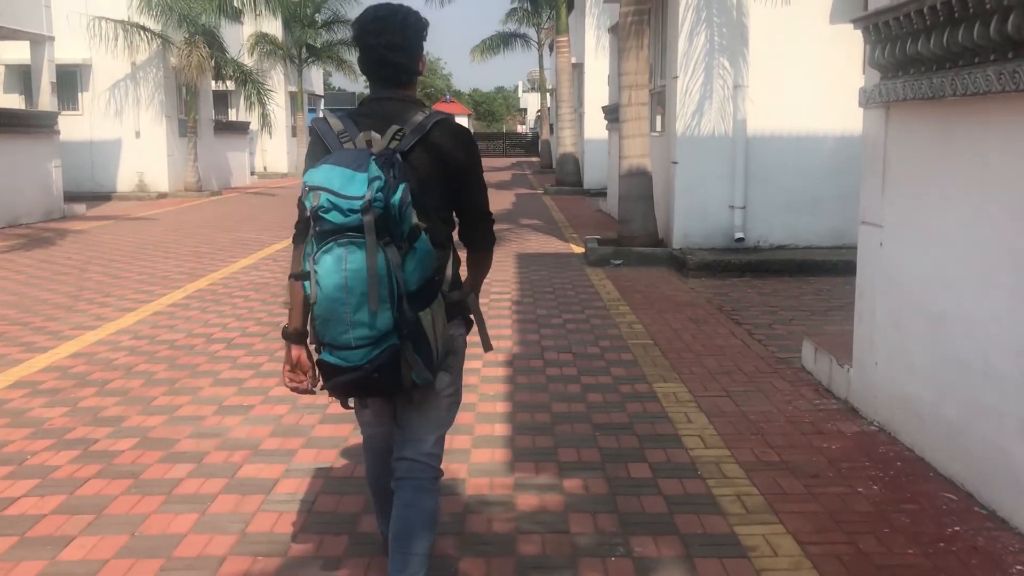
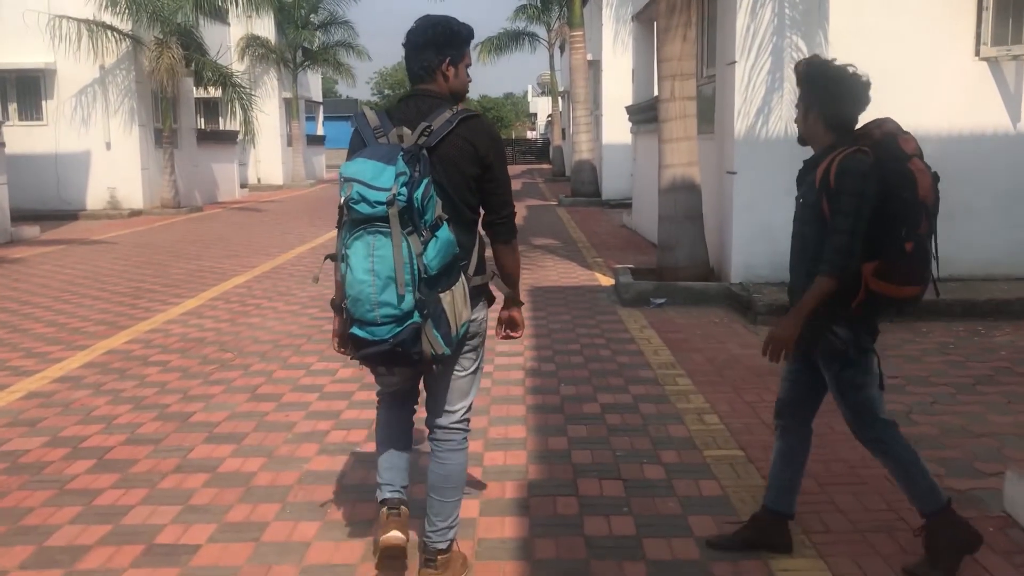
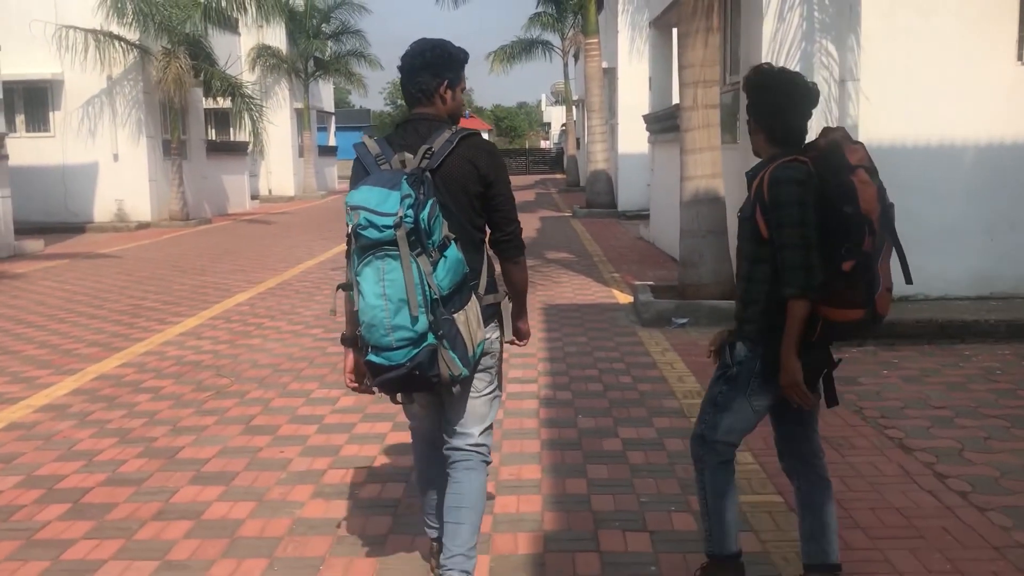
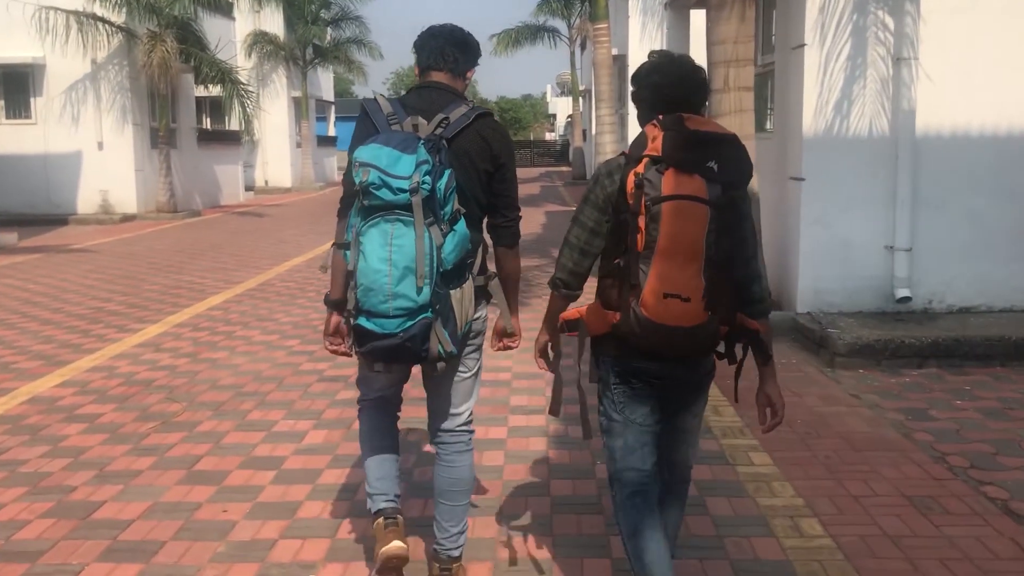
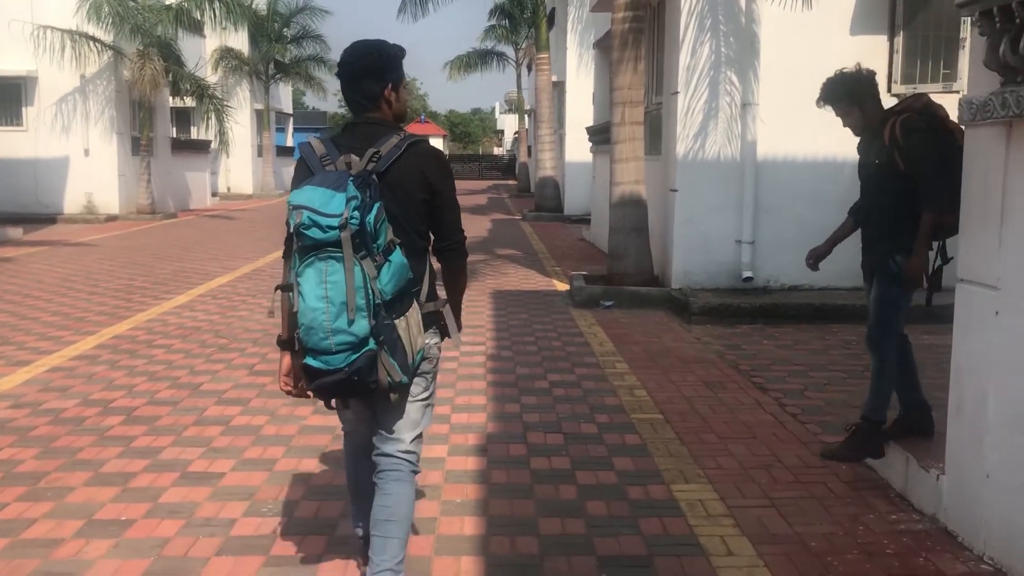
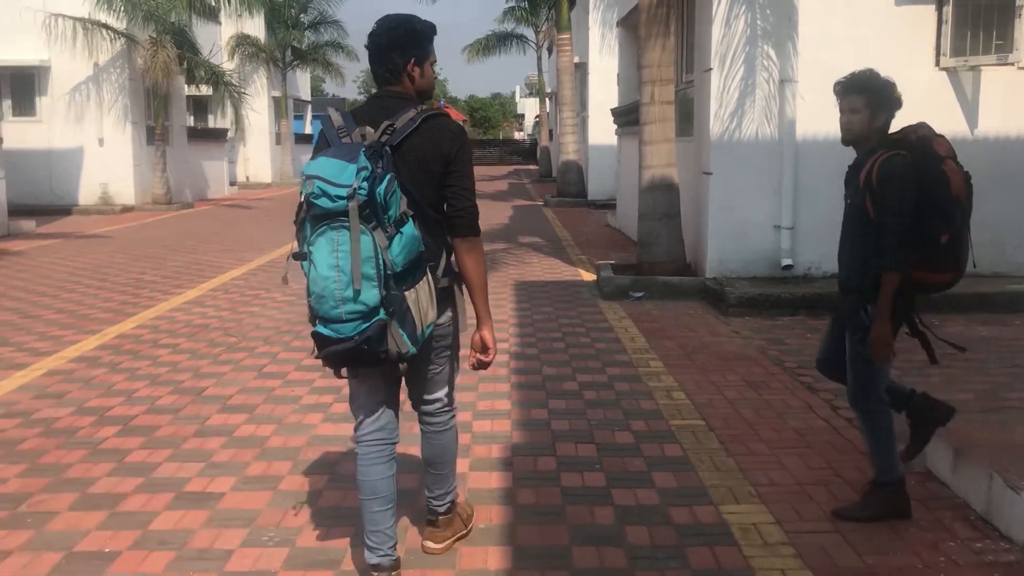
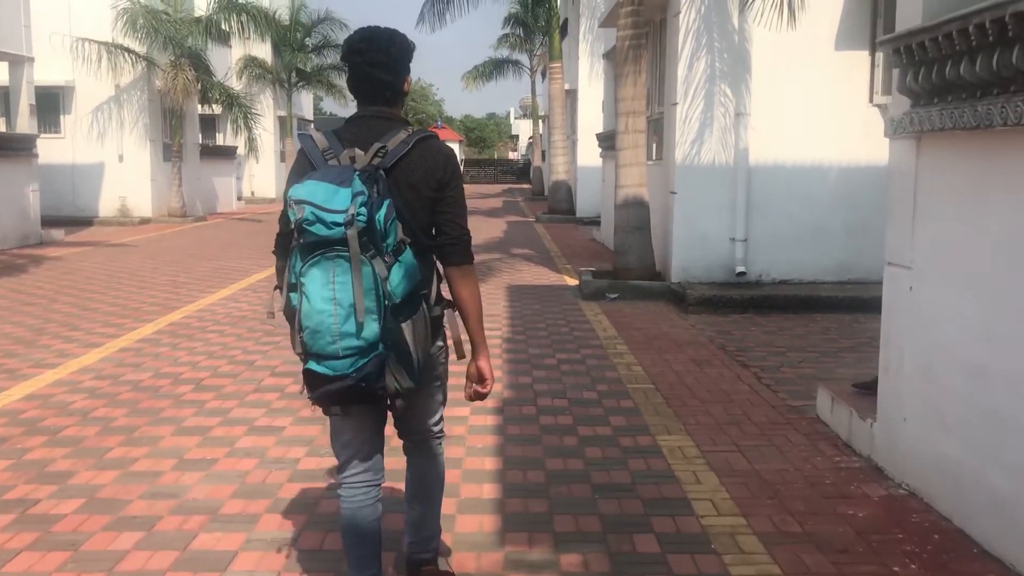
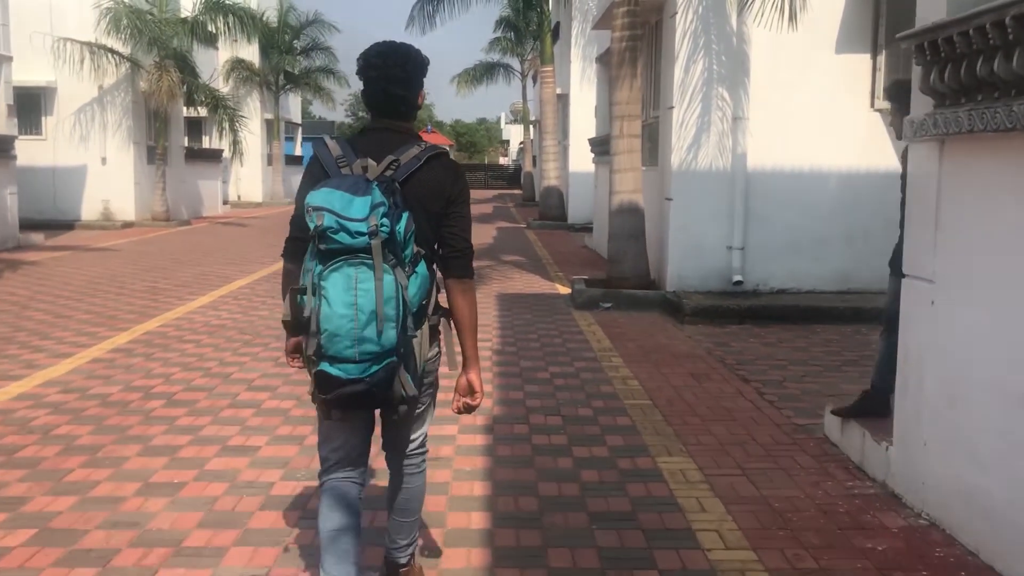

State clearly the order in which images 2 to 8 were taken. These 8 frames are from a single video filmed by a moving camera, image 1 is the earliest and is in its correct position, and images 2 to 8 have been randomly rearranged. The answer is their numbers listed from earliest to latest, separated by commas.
7, 8, 5, 6, 2, 3, 4
